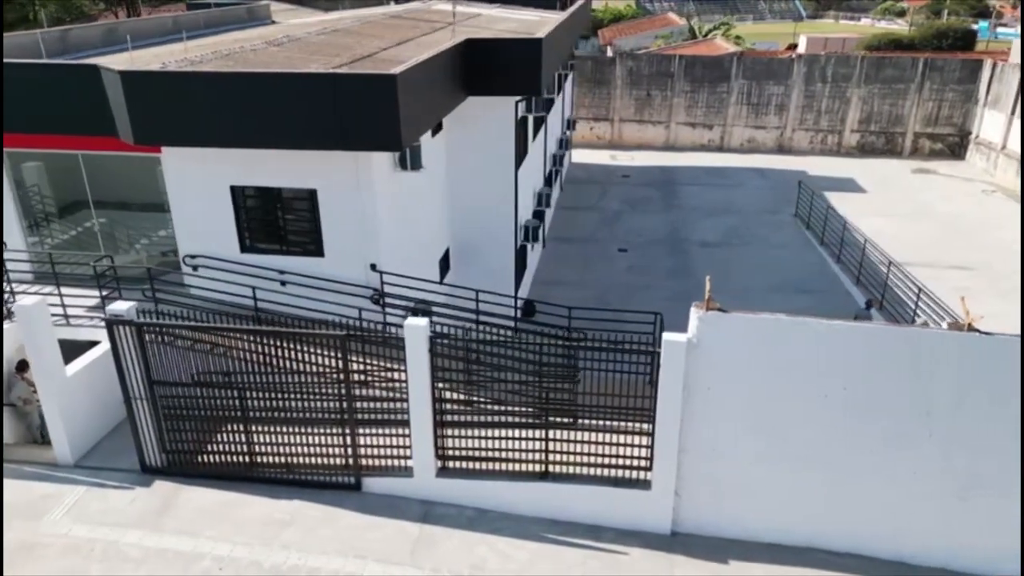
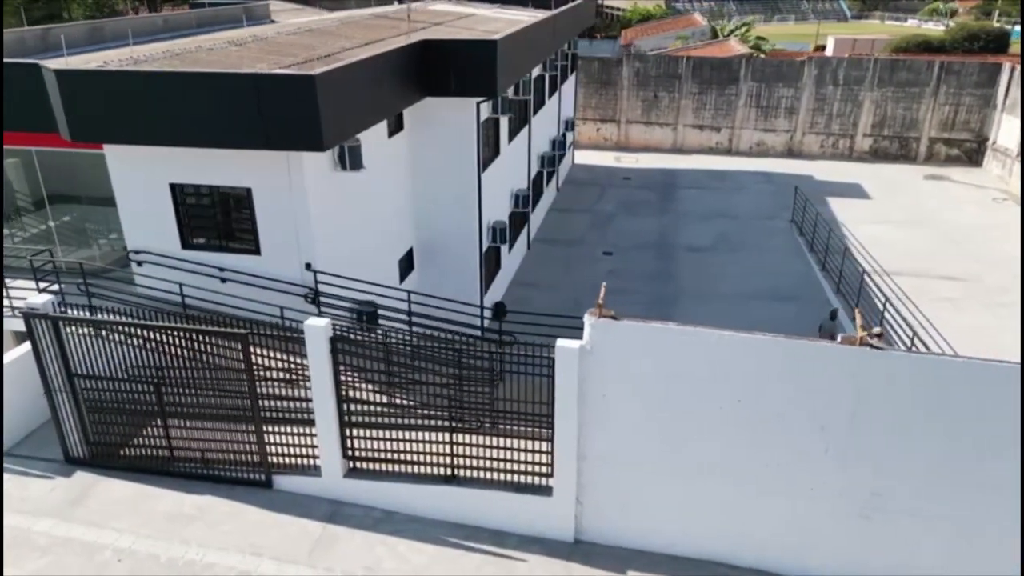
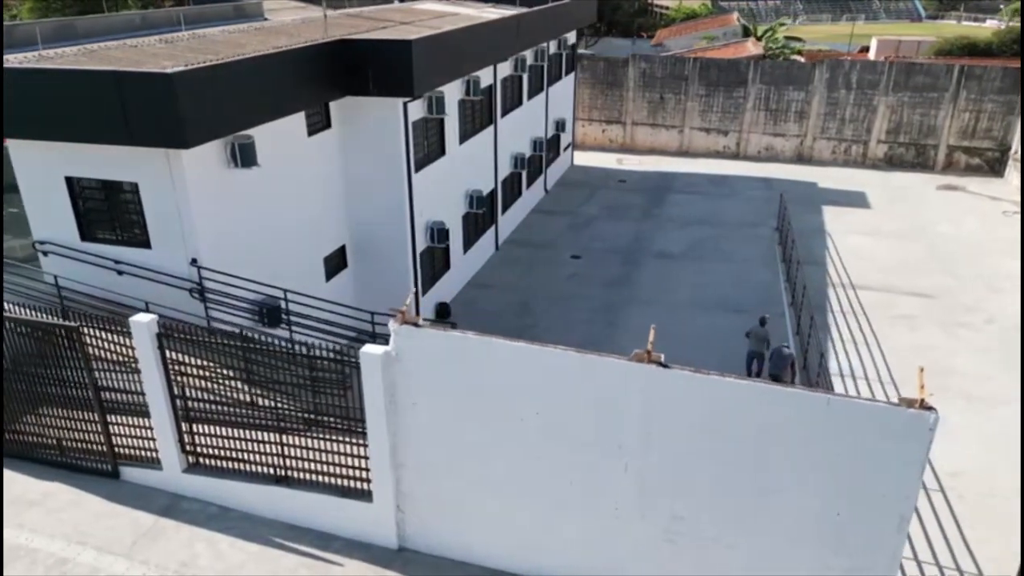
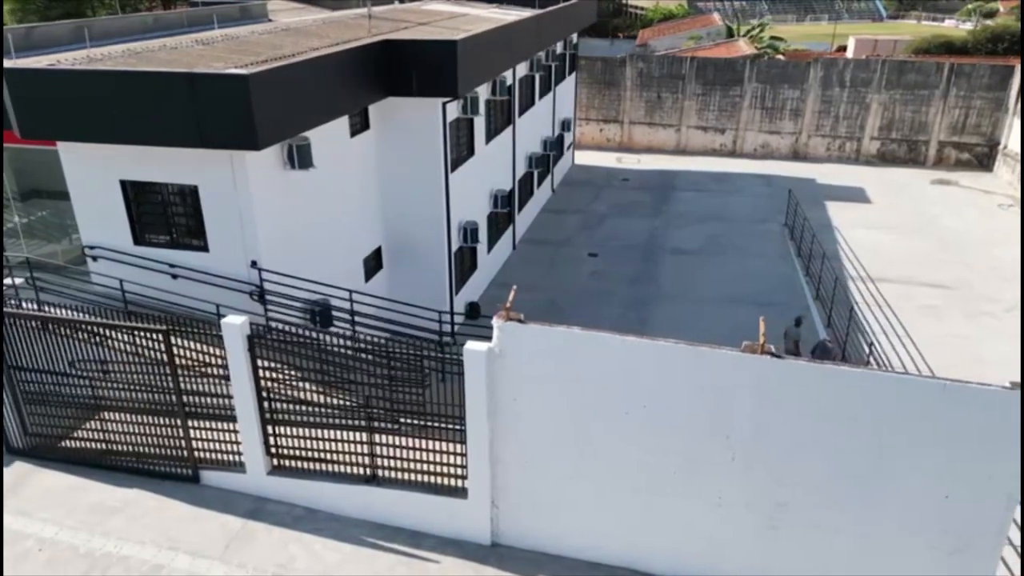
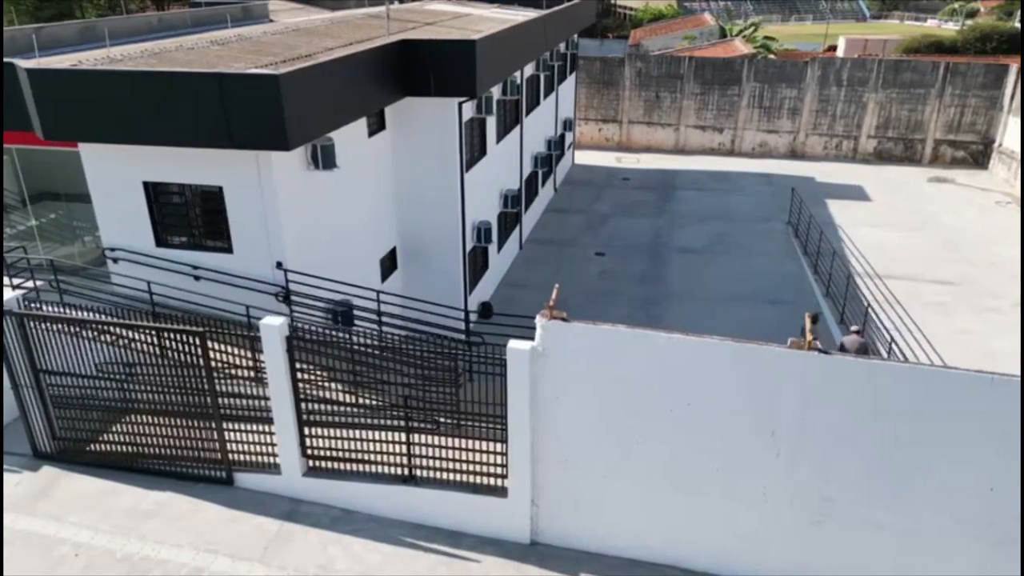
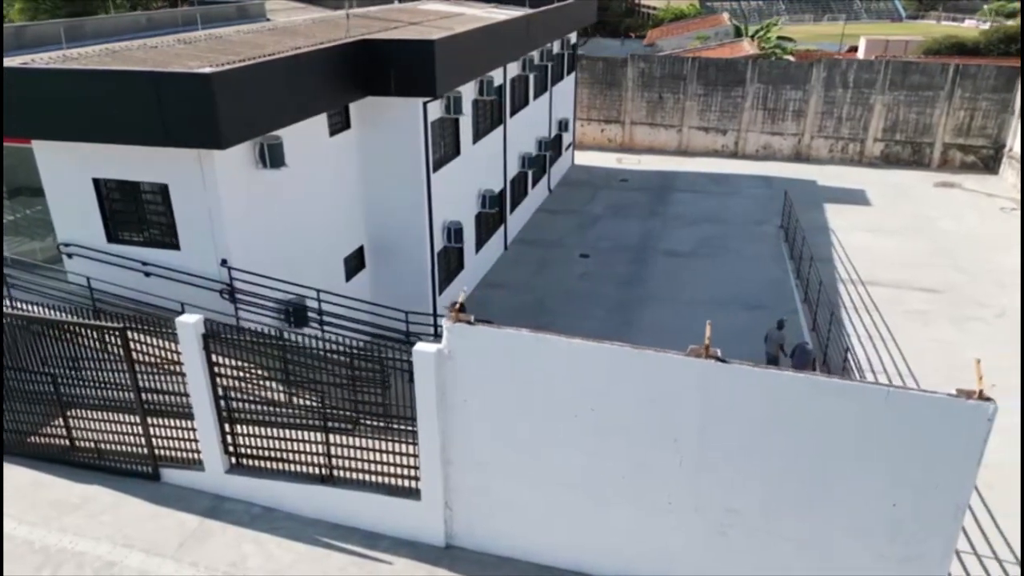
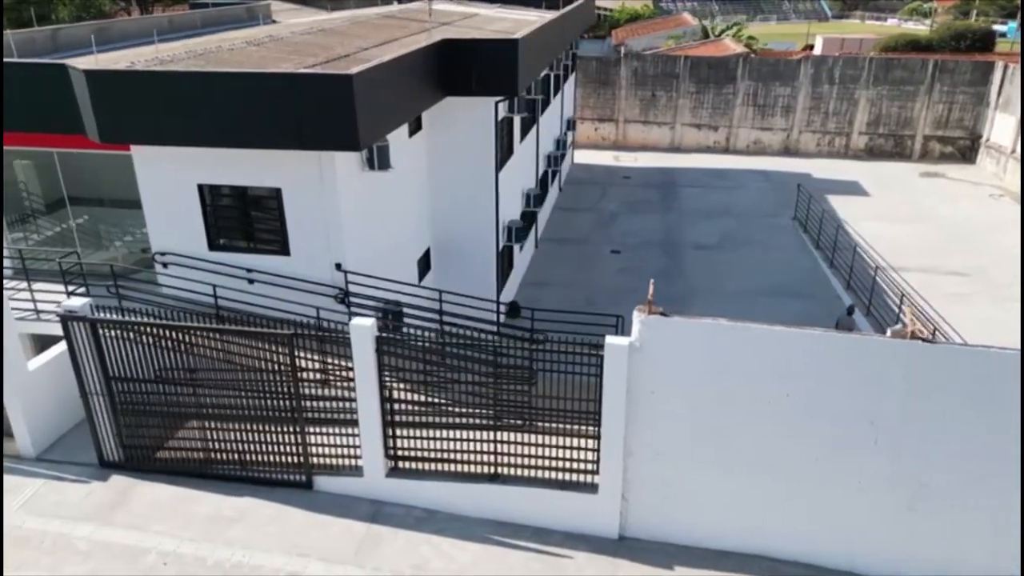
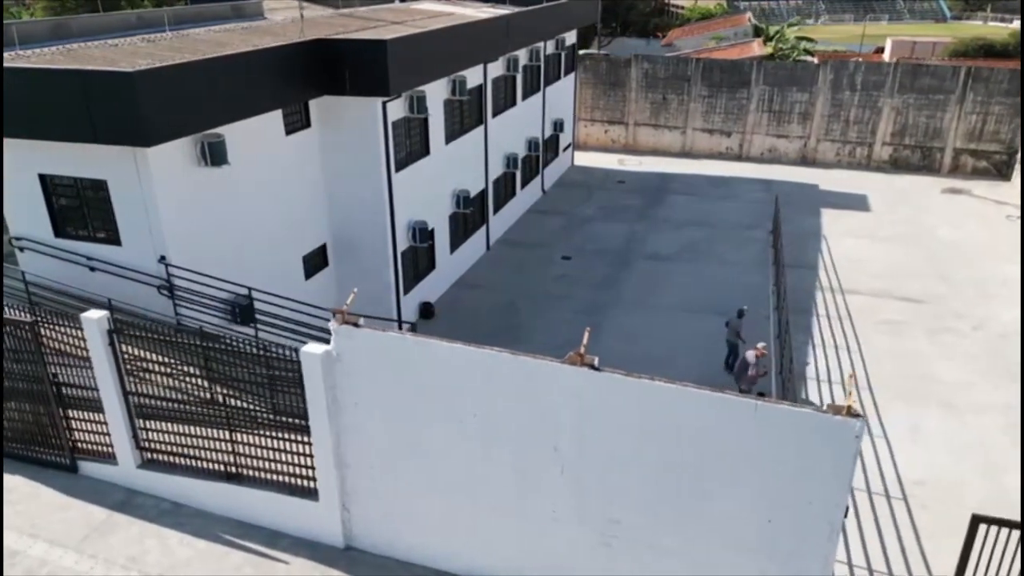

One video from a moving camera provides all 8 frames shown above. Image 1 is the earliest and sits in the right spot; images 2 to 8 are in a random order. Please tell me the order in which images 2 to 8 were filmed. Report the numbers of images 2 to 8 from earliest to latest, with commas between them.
7, 2, 5, 4, 6, 3, 8
